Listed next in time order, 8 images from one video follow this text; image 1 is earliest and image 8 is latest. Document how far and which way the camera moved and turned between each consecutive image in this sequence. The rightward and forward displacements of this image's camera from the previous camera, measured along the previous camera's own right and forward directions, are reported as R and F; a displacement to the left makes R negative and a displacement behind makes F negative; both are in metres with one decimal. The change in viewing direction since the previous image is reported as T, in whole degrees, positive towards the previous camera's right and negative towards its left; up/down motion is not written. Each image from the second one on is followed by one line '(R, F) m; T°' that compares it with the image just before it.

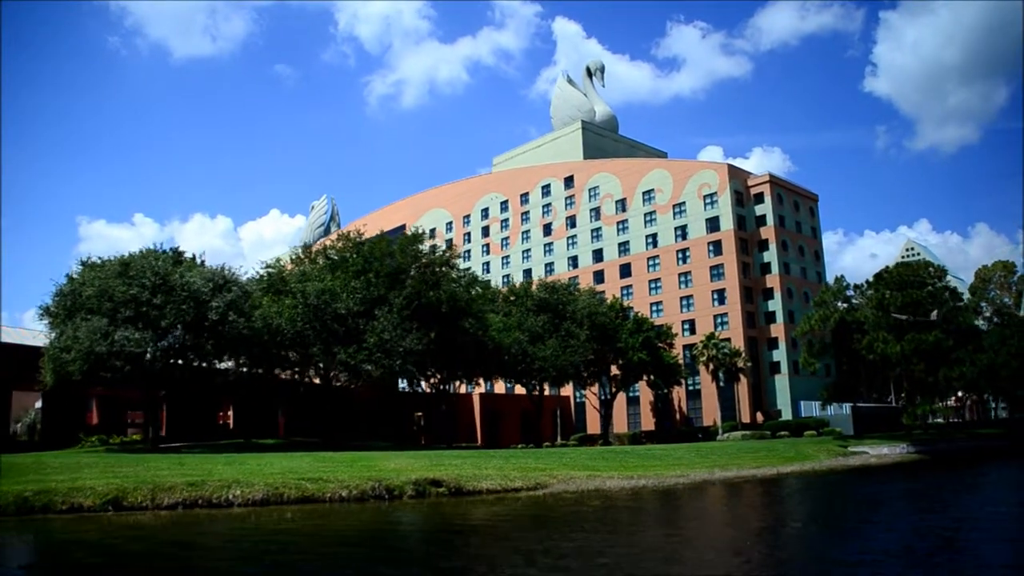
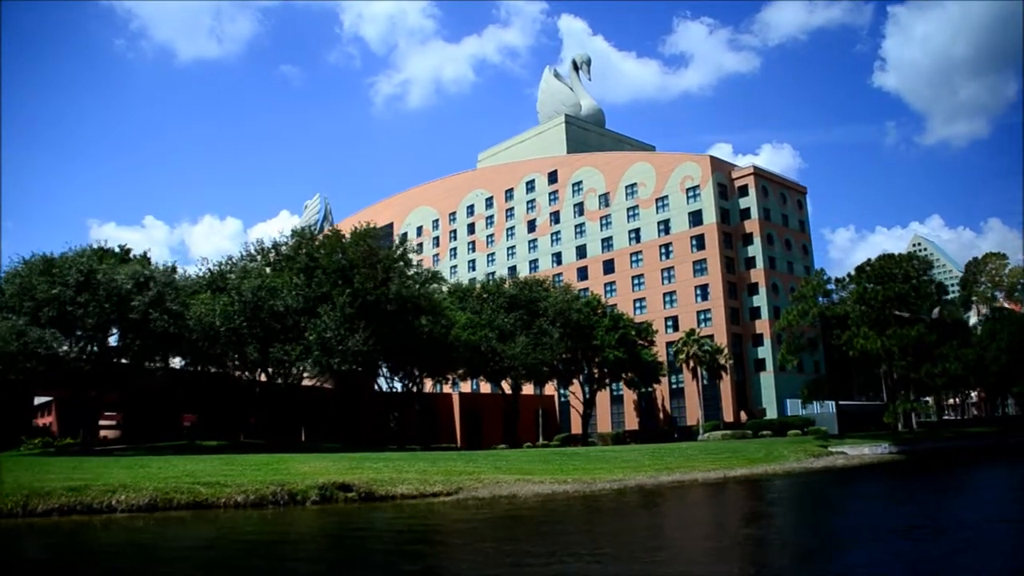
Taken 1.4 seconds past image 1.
(+3.3, +1.7) m; -1°
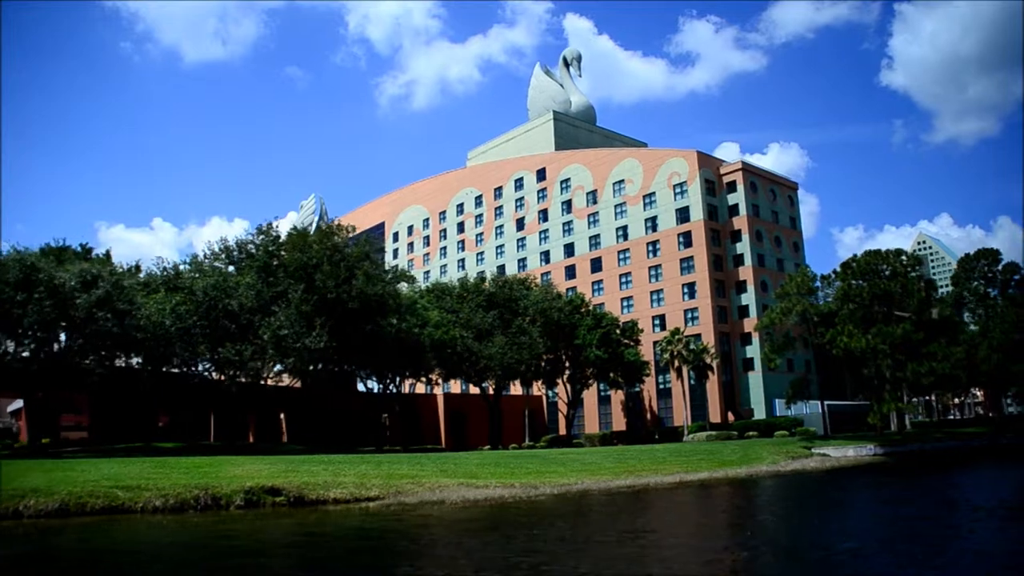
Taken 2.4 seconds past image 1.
(+2.4, +1.1) m; -1°
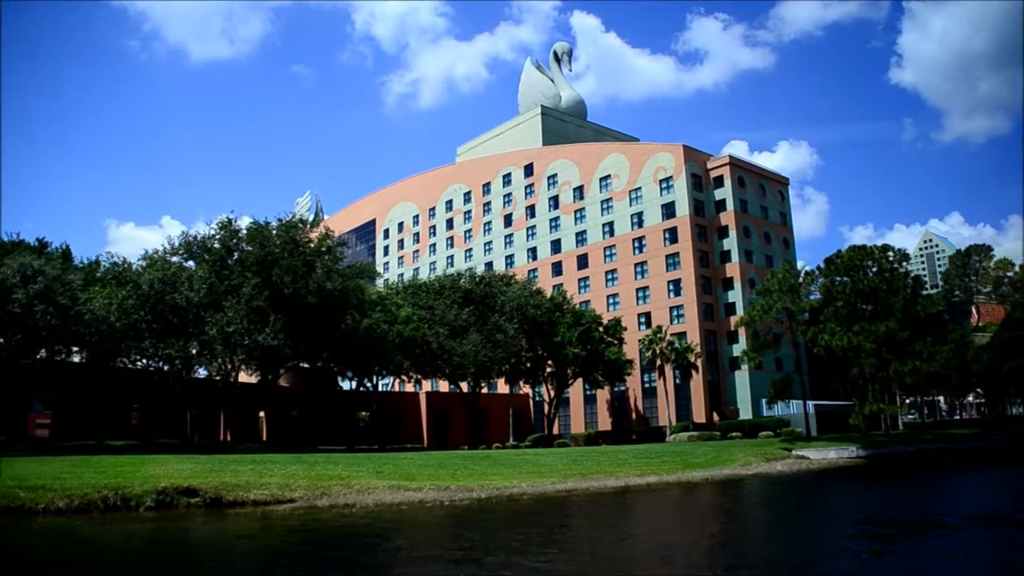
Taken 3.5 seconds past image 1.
(+2.6, +1.2) m; -1°
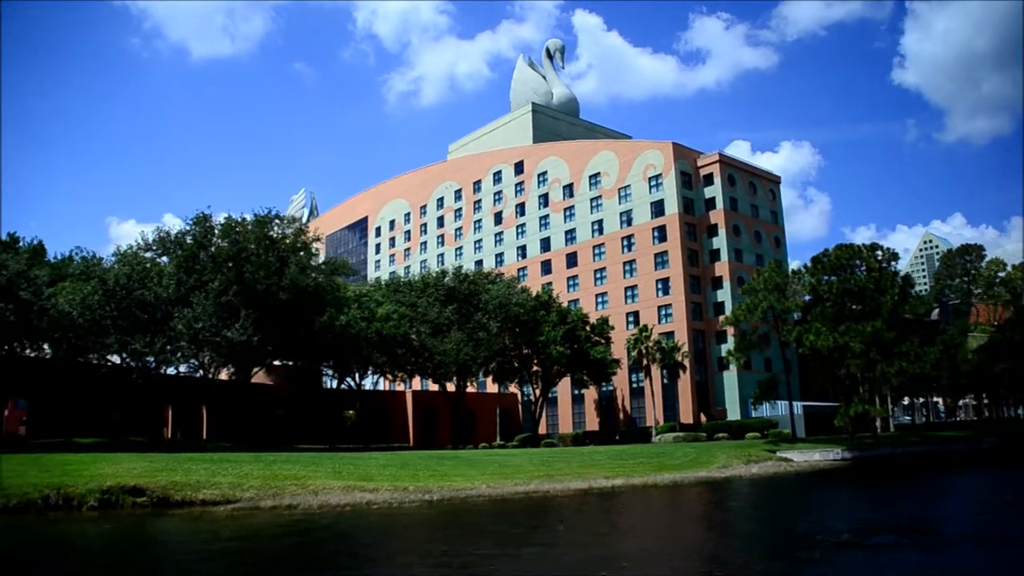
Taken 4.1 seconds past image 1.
(+1.4, +0.6) m; 0°
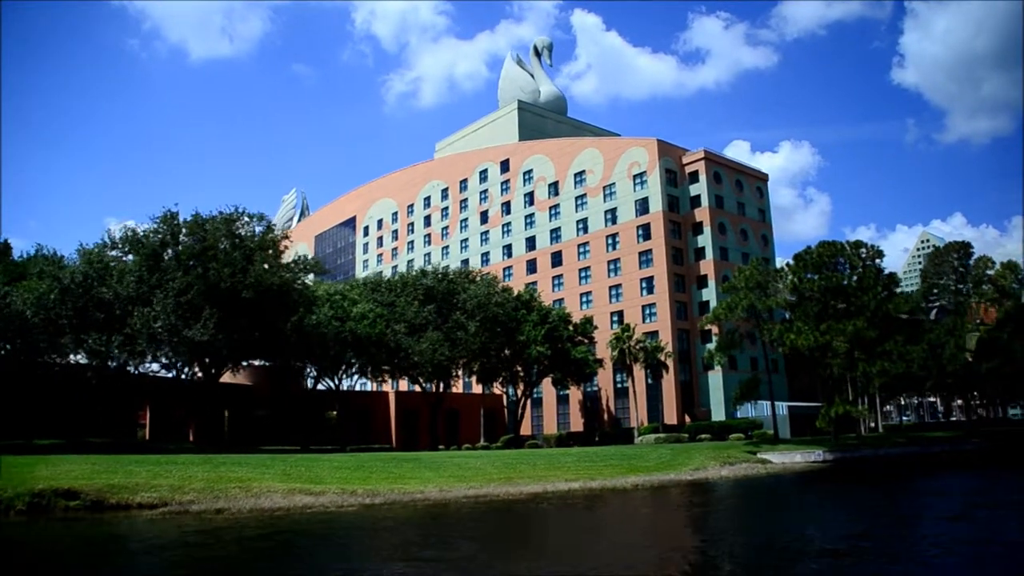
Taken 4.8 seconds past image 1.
(+1.7, +0.8) m; 0°
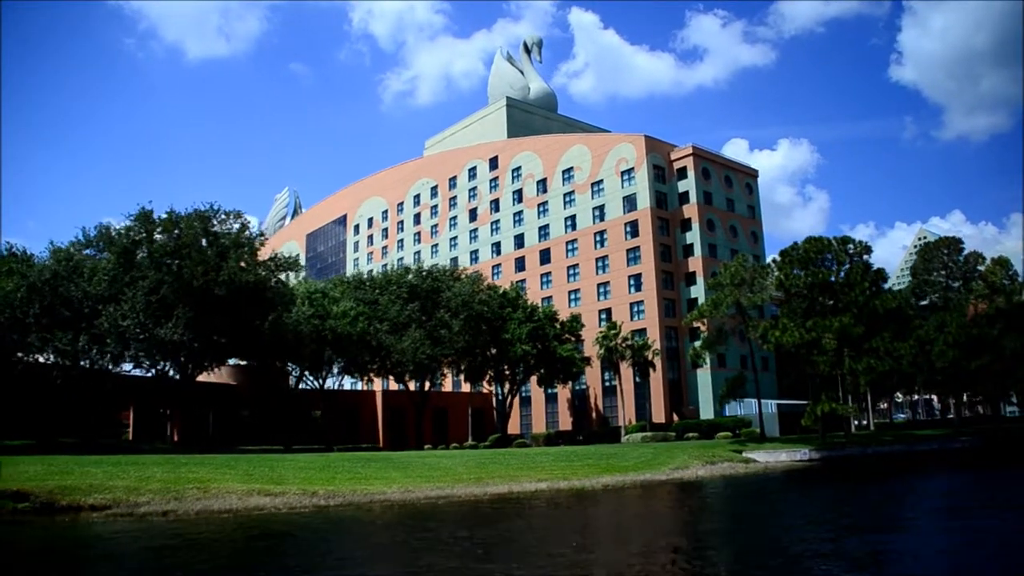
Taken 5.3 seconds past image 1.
(+1.1, +0.6) m; 0°
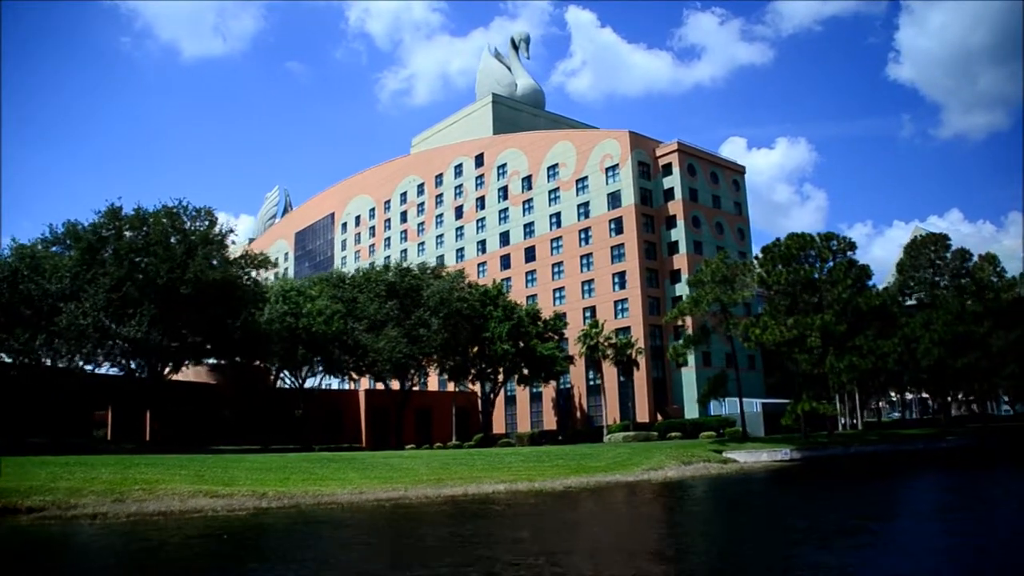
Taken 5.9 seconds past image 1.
(+1.4, +0.7) m; 0°
